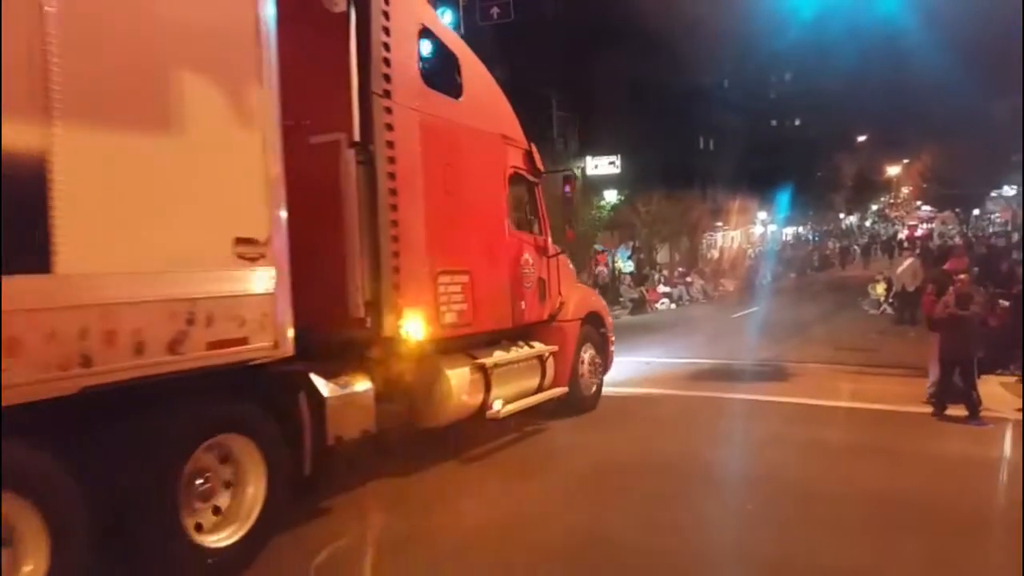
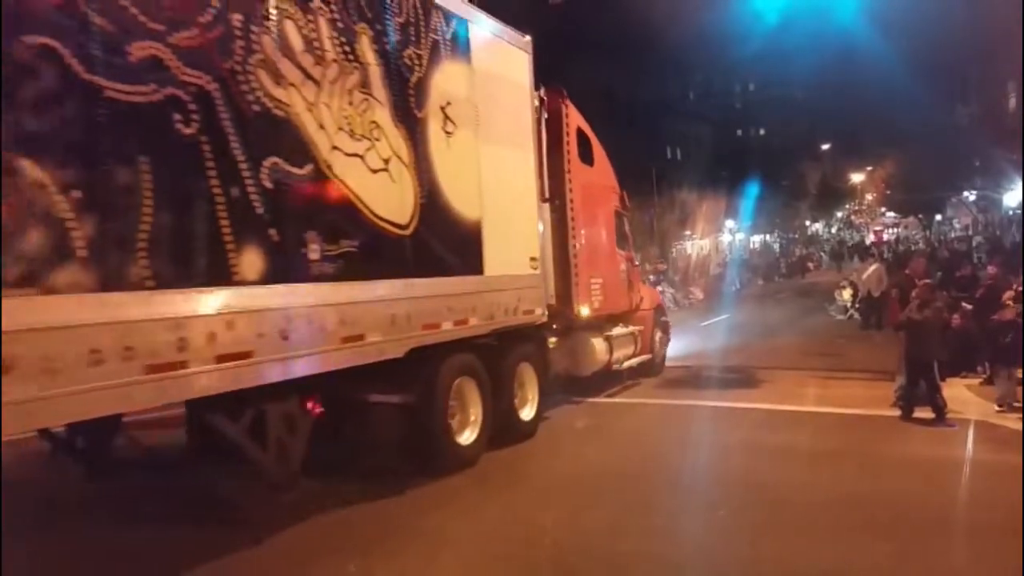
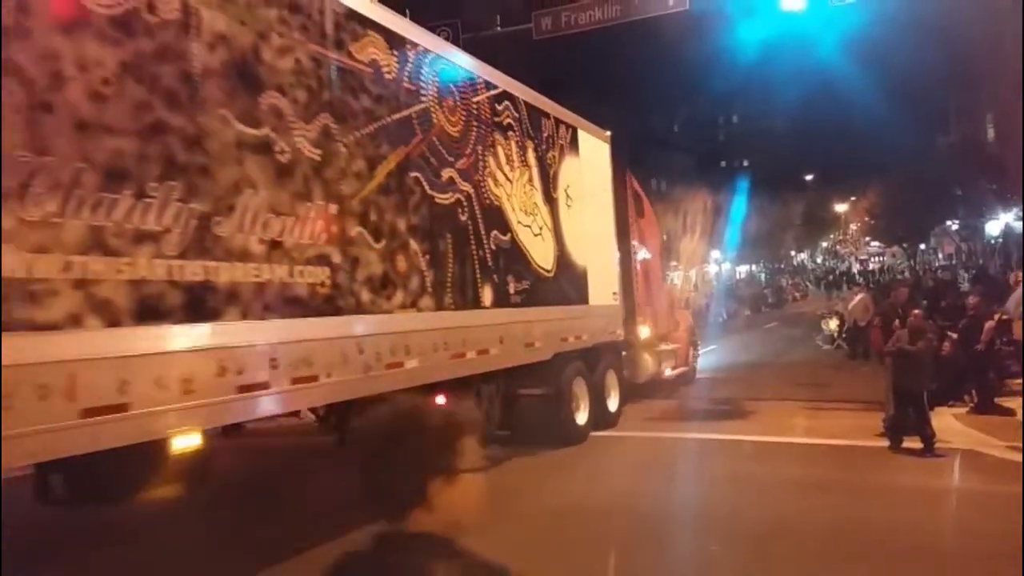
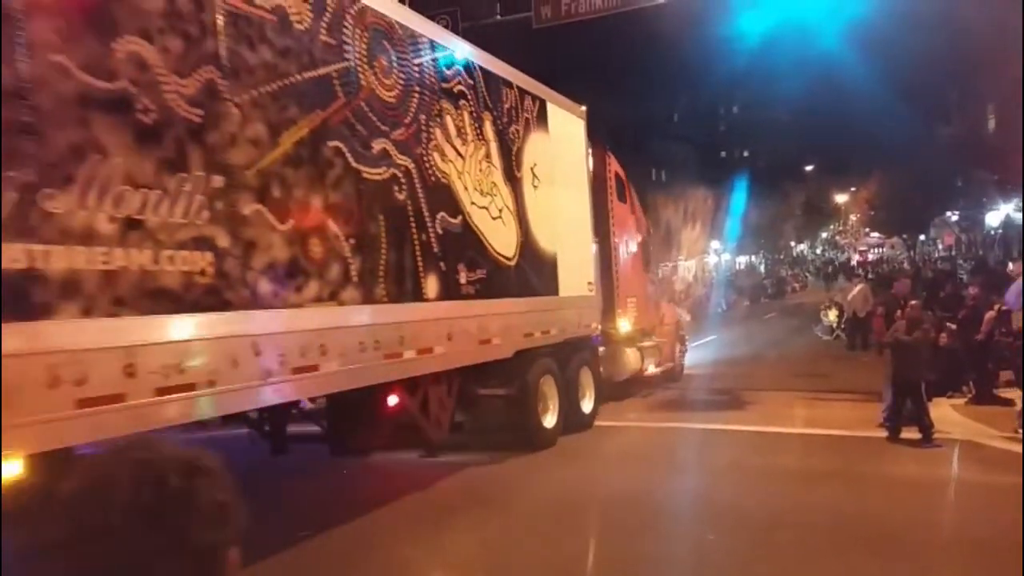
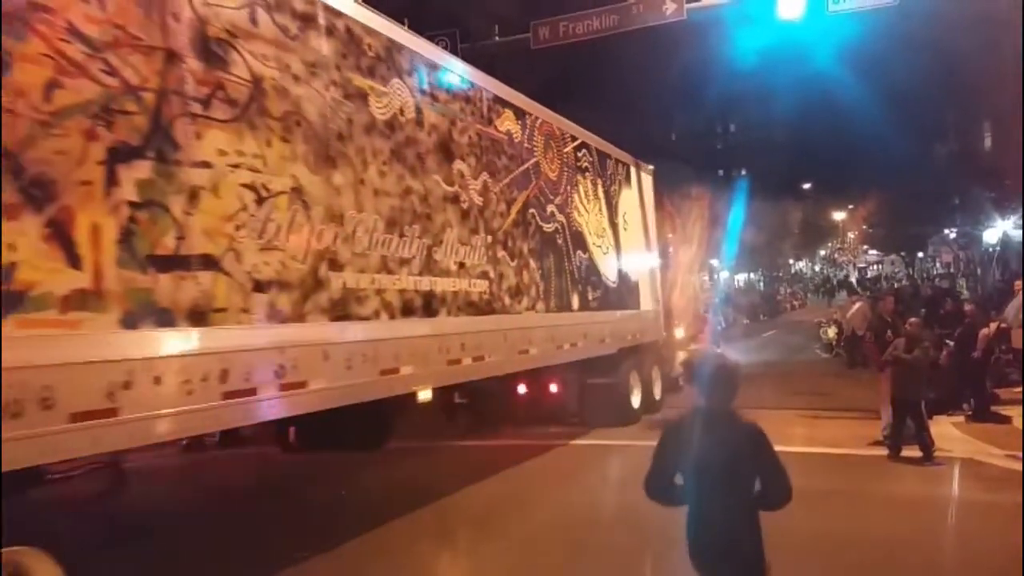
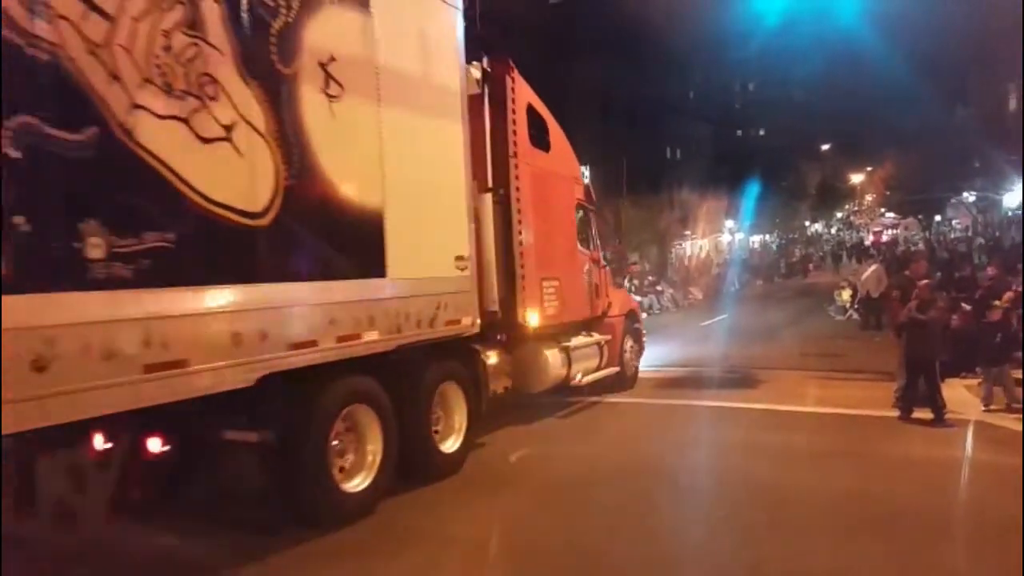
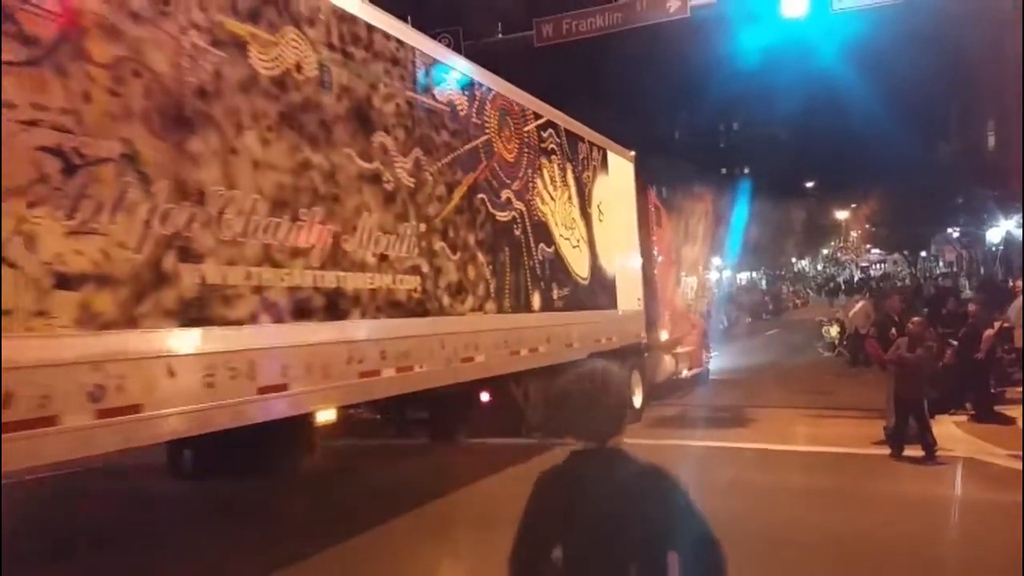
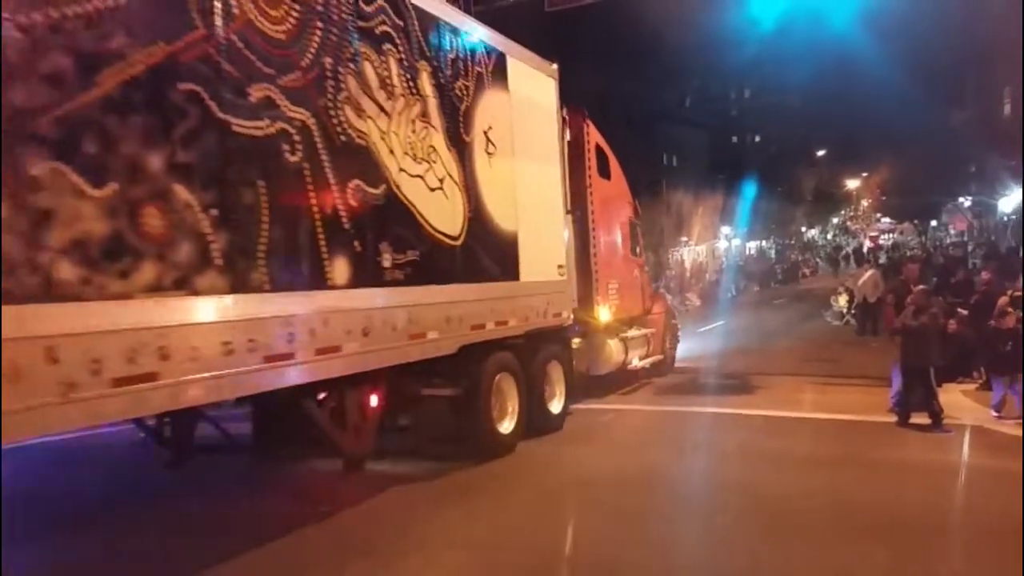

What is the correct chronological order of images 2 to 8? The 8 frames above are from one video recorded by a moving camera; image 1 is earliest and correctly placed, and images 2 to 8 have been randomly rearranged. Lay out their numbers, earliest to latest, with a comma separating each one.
6, 2, 8, 4, 3, 7, 5
